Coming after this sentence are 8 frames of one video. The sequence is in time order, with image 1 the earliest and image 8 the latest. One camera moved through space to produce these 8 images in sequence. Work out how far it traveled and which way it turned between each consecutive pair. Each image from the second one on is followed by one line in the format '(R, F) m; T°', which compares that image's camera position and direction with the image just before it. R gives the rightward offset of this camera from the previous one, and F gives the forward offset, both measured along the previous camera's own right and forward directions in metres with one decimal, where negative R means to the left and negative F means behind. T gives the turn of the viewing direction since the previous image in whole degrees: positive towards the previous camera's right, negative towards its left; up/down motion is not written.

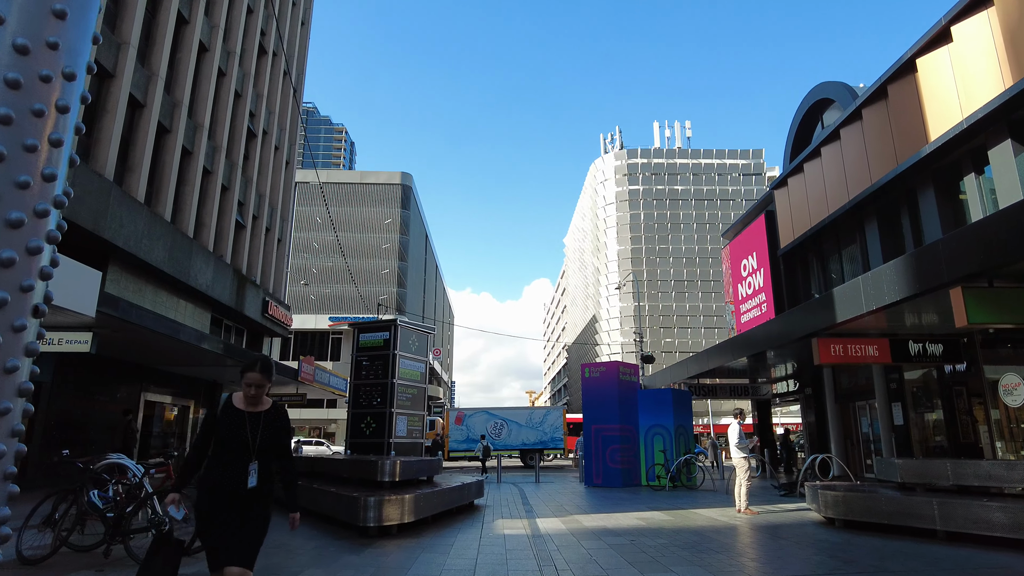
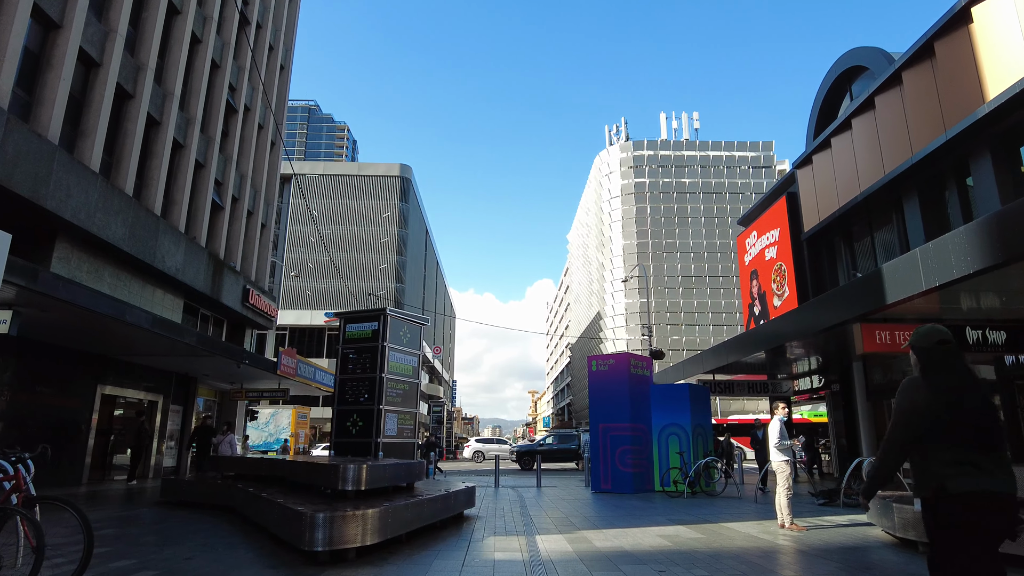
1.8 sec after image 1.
(+0.1, +1.5) m; 0°
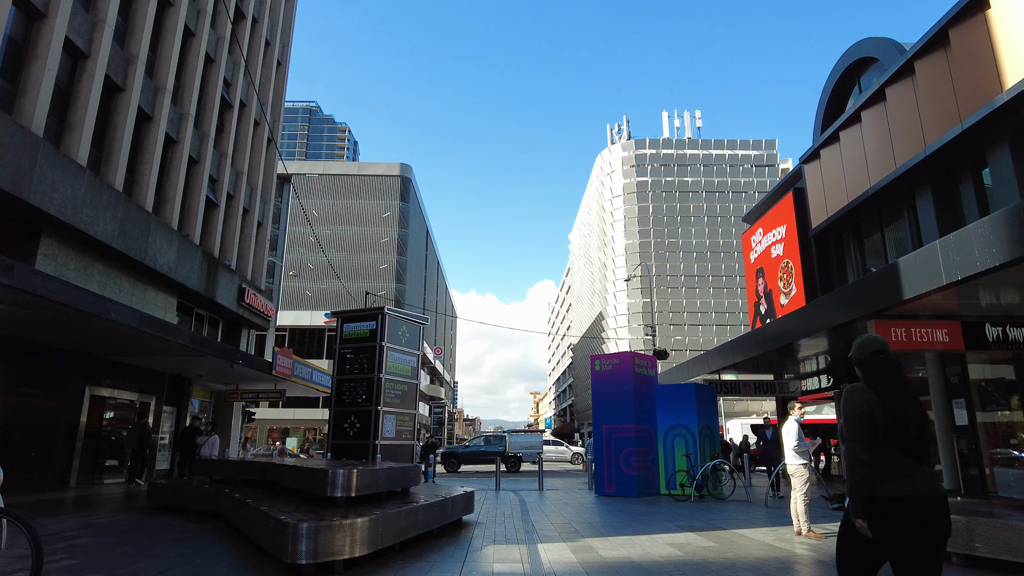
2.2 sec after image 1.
(0.0, +0.4) m; 0°
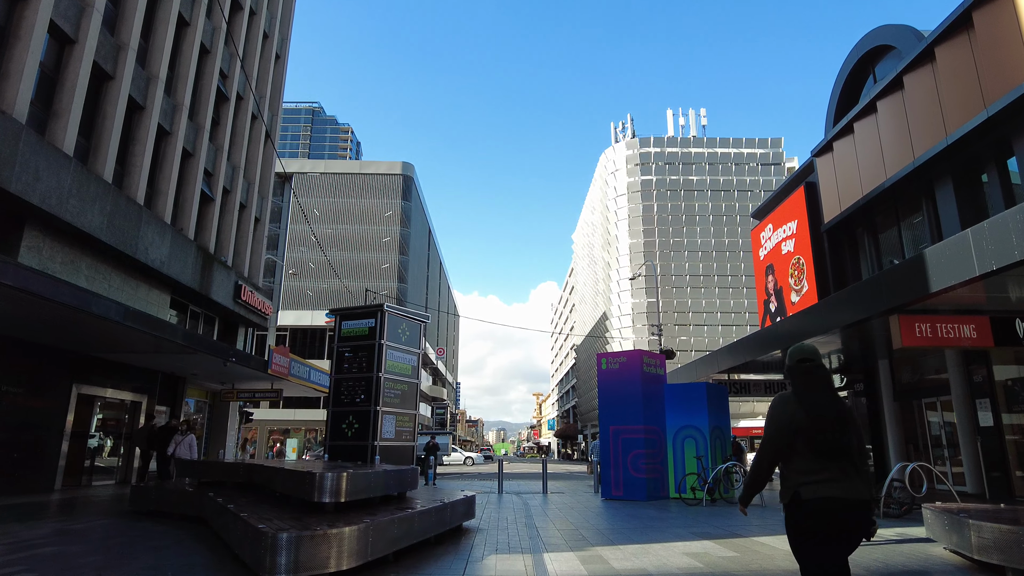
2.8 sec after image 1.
(0.0, +0.5) m; 0°
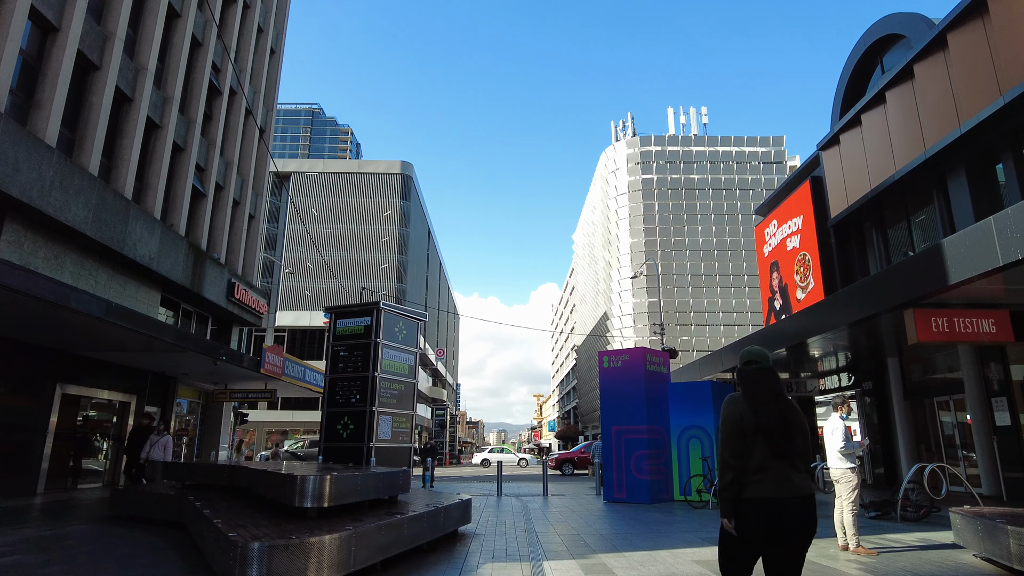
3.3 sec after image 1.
(0.0, +0.4) m; 0°
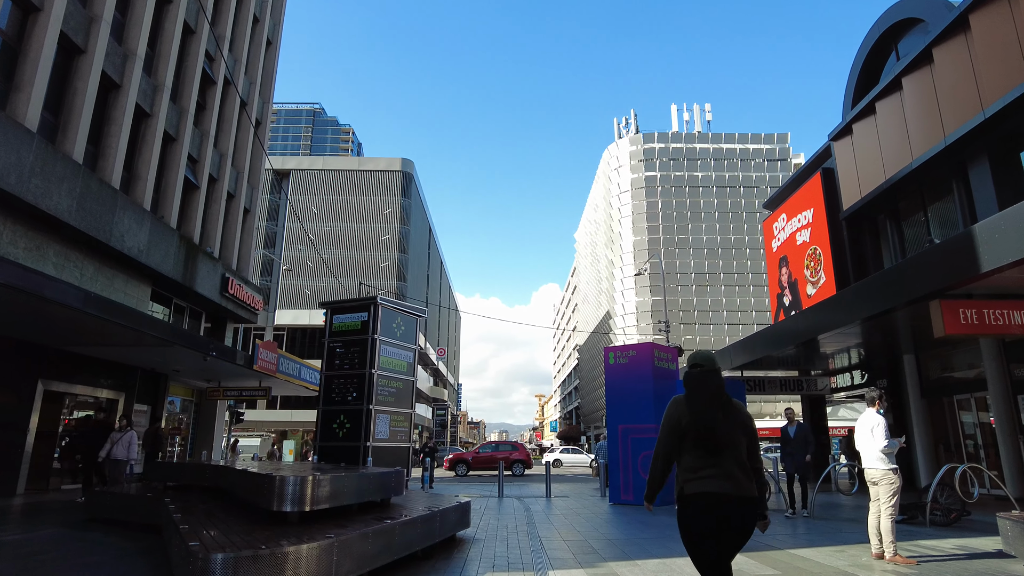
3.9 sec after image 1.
(0.0, +0.5) m; 0°
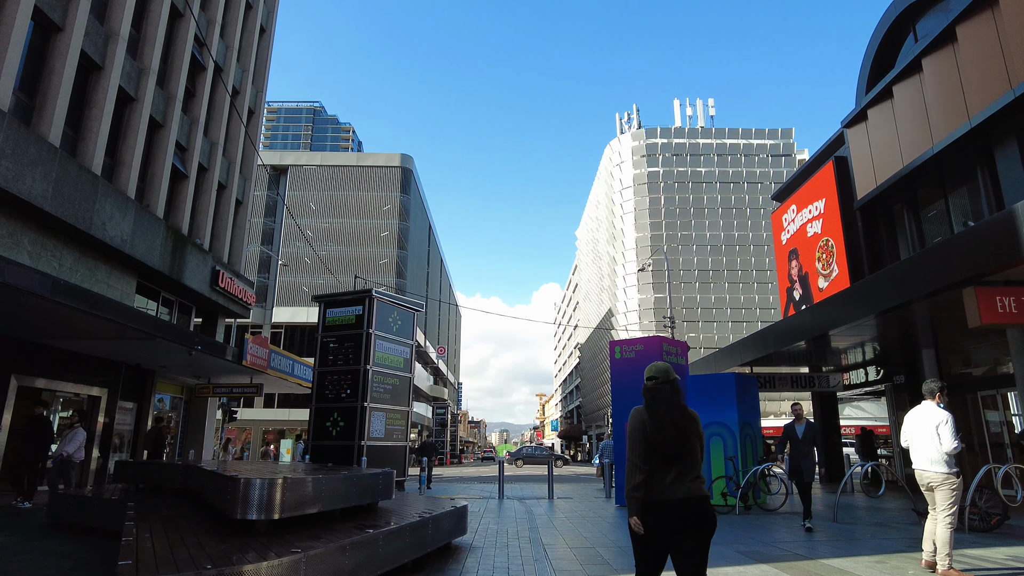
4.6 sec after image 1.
(0.0, +0.6) m; 0°
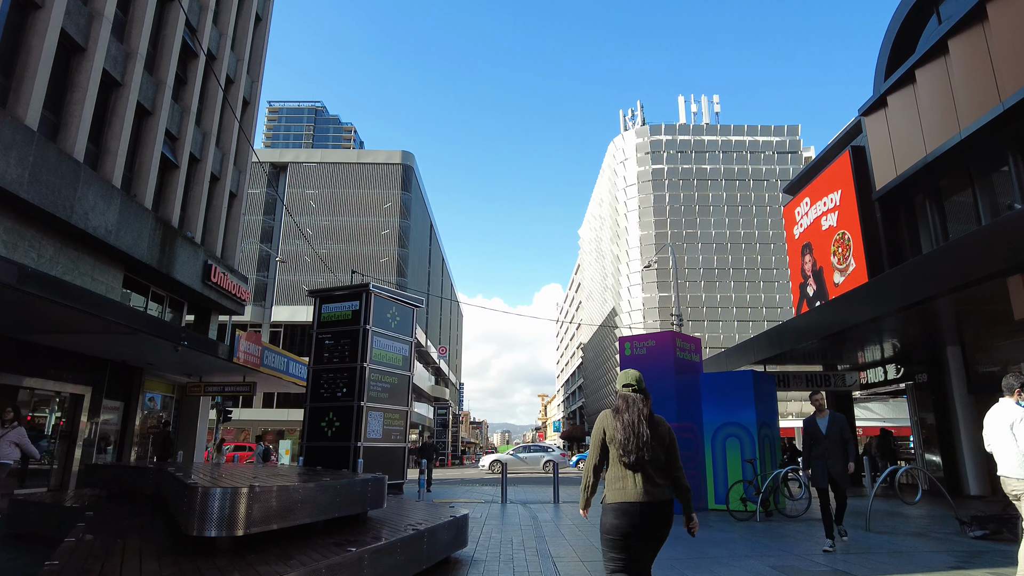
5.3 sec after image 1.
(0.0, +0.6) m; 0°
